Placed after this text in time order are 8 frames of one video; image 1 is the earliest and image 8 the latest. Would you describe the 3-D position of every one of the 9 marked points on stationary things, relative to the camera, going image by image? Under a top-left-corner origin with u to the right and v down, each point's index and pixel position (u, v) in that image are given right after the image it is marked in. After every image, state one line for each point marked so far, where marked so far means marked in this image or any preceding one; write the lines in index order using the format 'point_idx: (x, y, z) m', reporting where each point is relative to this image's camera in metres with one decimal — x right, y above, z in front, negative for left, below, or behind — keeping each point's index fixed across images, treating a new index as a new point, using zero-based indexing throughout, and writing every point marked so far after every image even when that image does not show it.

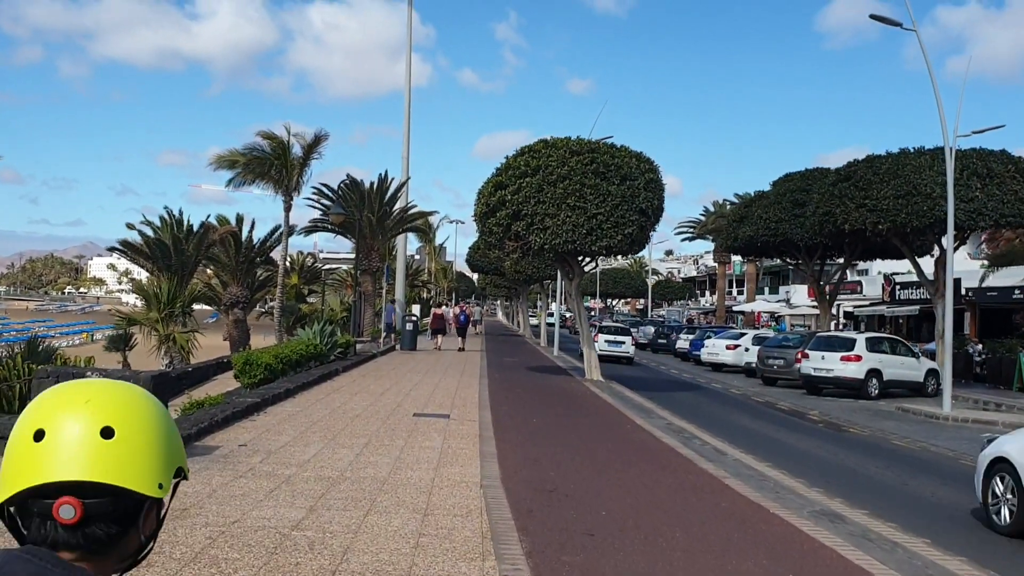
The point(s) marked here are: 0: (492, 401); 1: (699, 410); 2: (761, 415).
0: (-0.3, -2.0, +16.0) m
1: (+3.7, -2.4, +18.6) m
2: (+5.2, -2.6, +19.5) m
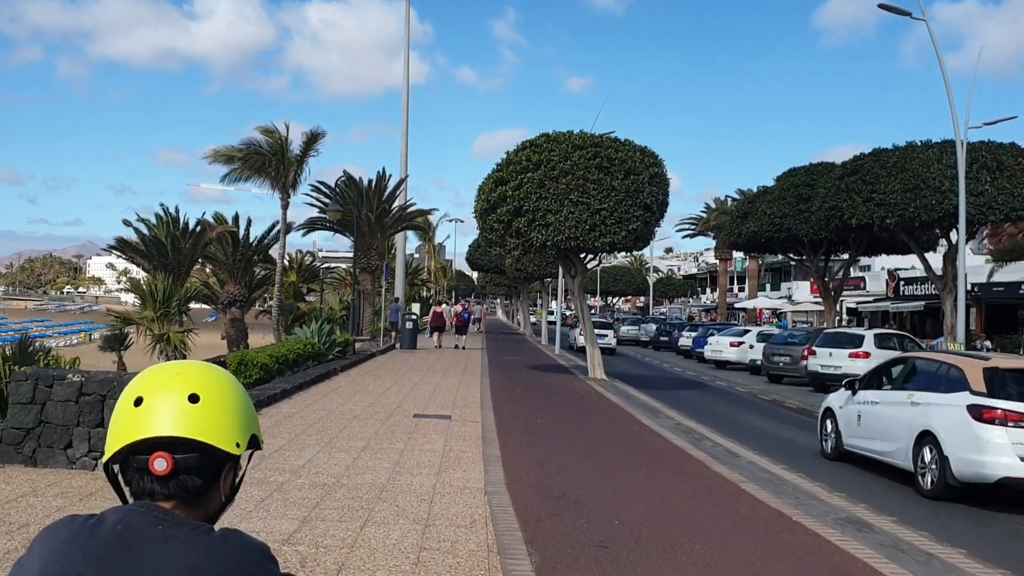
0: (-0.3, -1.9, +15.6) m
1: (+3.8, -2.4, +18.2) m
2: (+5.2, -2.6, +19.0) m
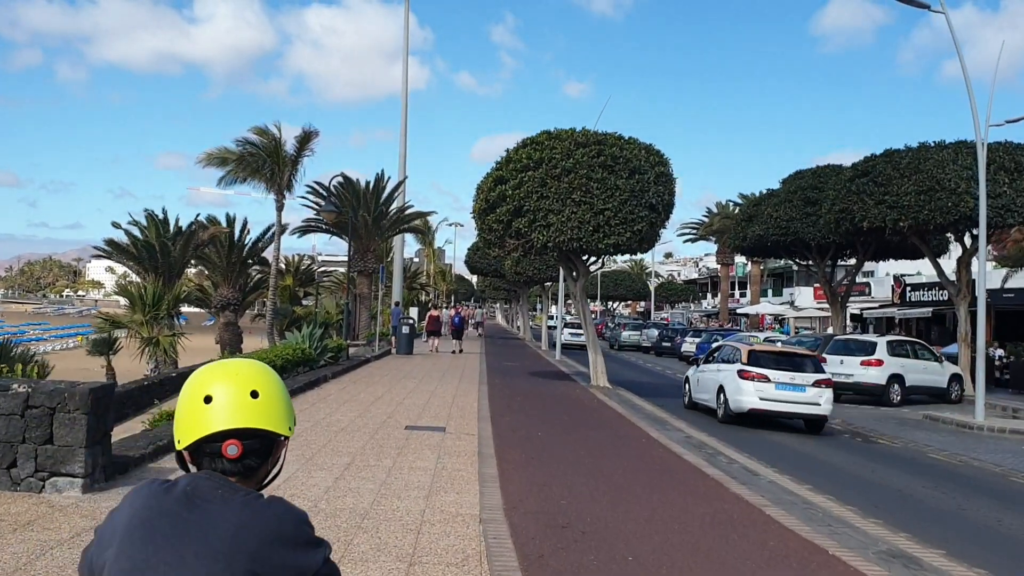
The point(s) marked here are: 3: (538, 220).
0: (-0.3, -1.9, +14.7) m
1: (+3.8, -2.4, +17.3) m
2: (+5.2, -2.6, +18.1) m
3: (+0.5, +1.4, +19.4) m
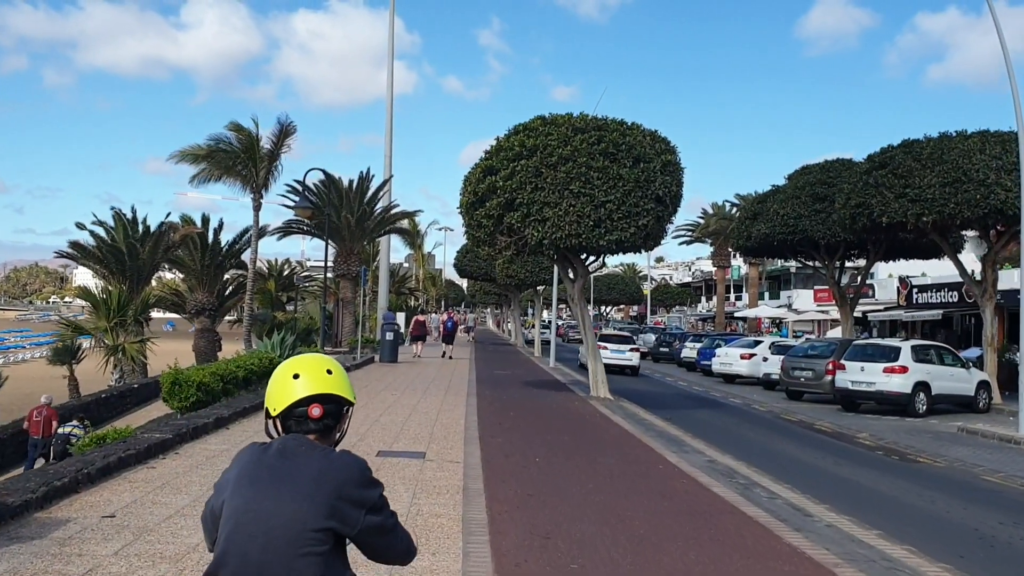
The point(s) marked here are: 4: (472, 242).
0: (-0.4, -1.9, +12.7) m
1: (+3.6, -2.4, +15.3) m
2: (+5.1, -2.6, +16.2) m
3: (+0.4, +1.4, +17.5) m
4: (-0.8, +1.0, +19.4) m
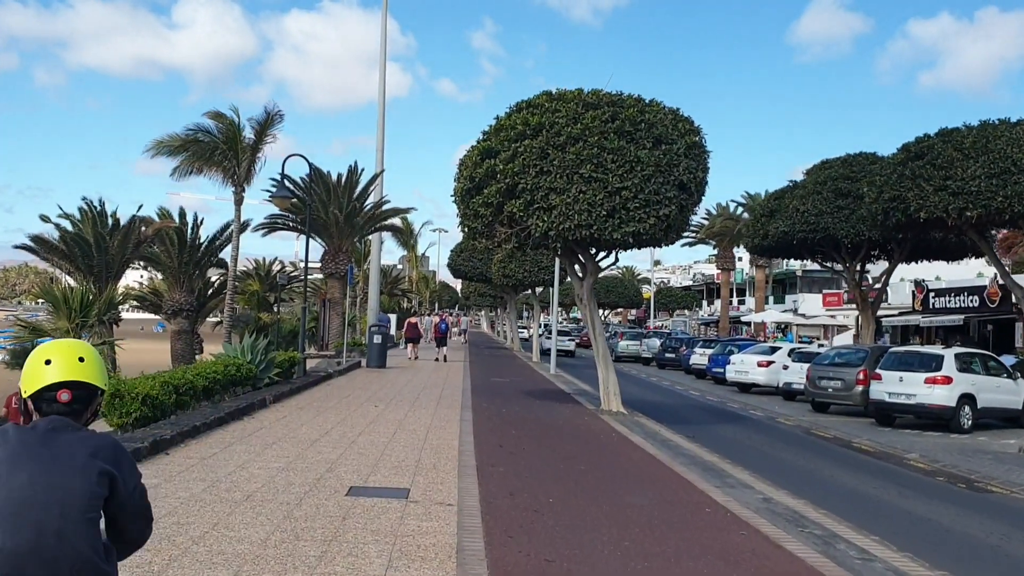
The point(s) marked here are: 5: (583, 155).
0: (-0.4, -1.9, +10.5) m
1: (+3.7, -2.4, +13.2) m
2: (+5.1, -2.6, +14.1) m
3: (+0.4, +1.5, +15.3) m
4: (-0.8, +1.0, +17.2) m
5: (+1.2, +2.2, +15.0) m
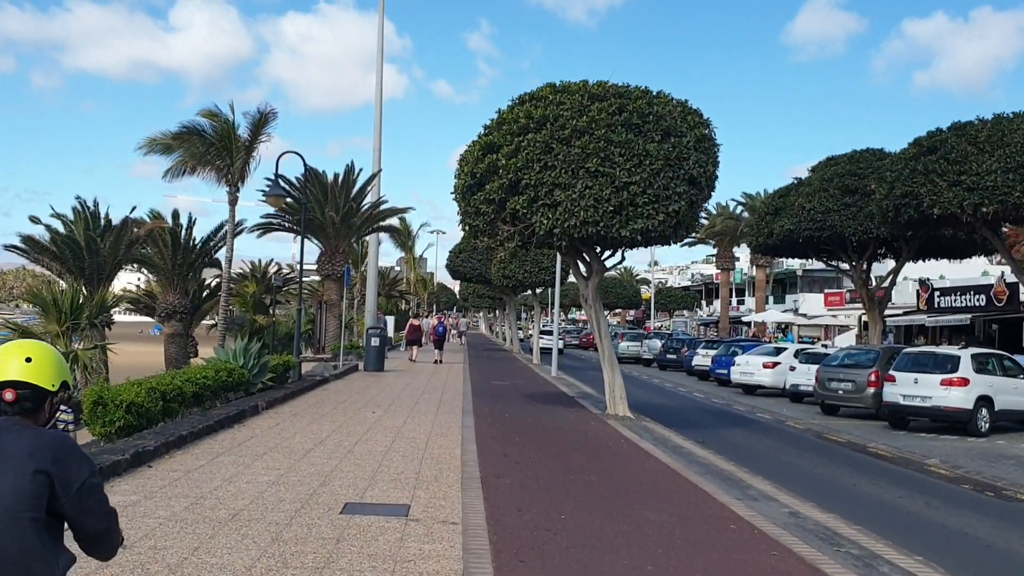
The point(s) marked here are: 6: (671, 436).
0: (-0.3, -1.9, +9.9) m
1: (+3.7, -2.4, +12.6) m
2: (+5.2, -2.6, +13.5) m
3: (+0.5, +1.5, +14.7) m
4: (-0.8, +1.0, +16.5) m
5: (+1.2, +2.2, +14.4) m
6: (+2.5, -2.3, +14.5) m
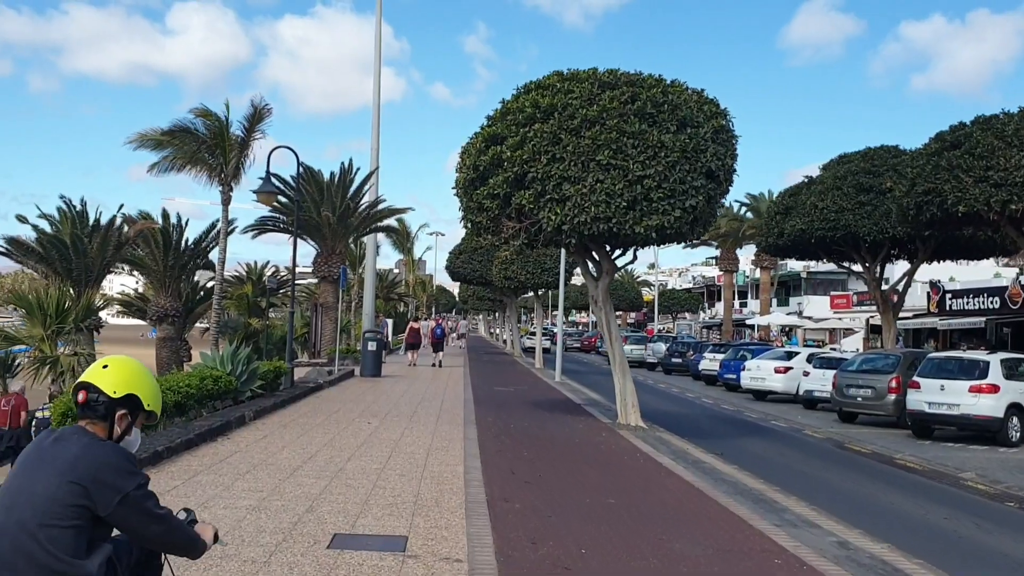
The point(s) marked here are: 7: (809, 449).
0: (-0.2, -1.9, +8.9) m
1: (+3.8, -2.4, +11.6) m
2: (+5.2, -2.6, +12.5) m
3: (+0.5, +1.4, +13.7) m
4: (-0.7, +0.9, +15.6) m
5: (+1.3, +2.1, +13.4) m
6: (+2.6, -2.3, +13.5) m
7: (+5.3, -2.8, +16.4) m
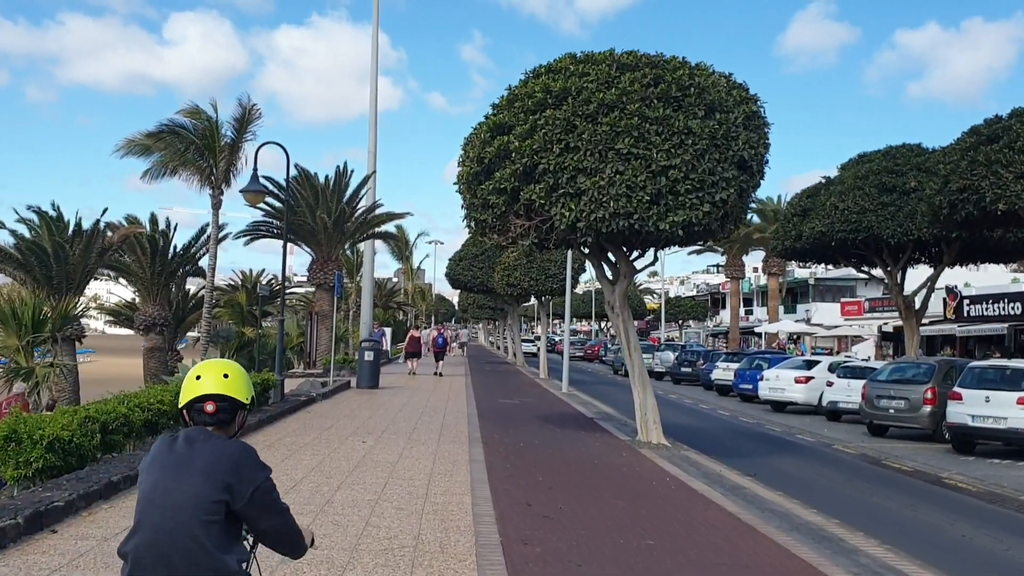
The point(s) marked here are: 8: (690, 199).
0: (-0.1, -1.9, +7.5) m
1: (+4.0, -2.4, +10.2) m
2: (+5.4, -2.6, +11.1) m
3: (+0.7, +1.4, +12.3) m
4: (-0.6, +0.9, +14.2) m
5: (+1.4, +2.1, +12.1) m
6: (+2.7, -2.4, +12.1) m
7: (+5.4, -2.9, +15.0) m
8: (+2.3, +1.2, +12.1) m
